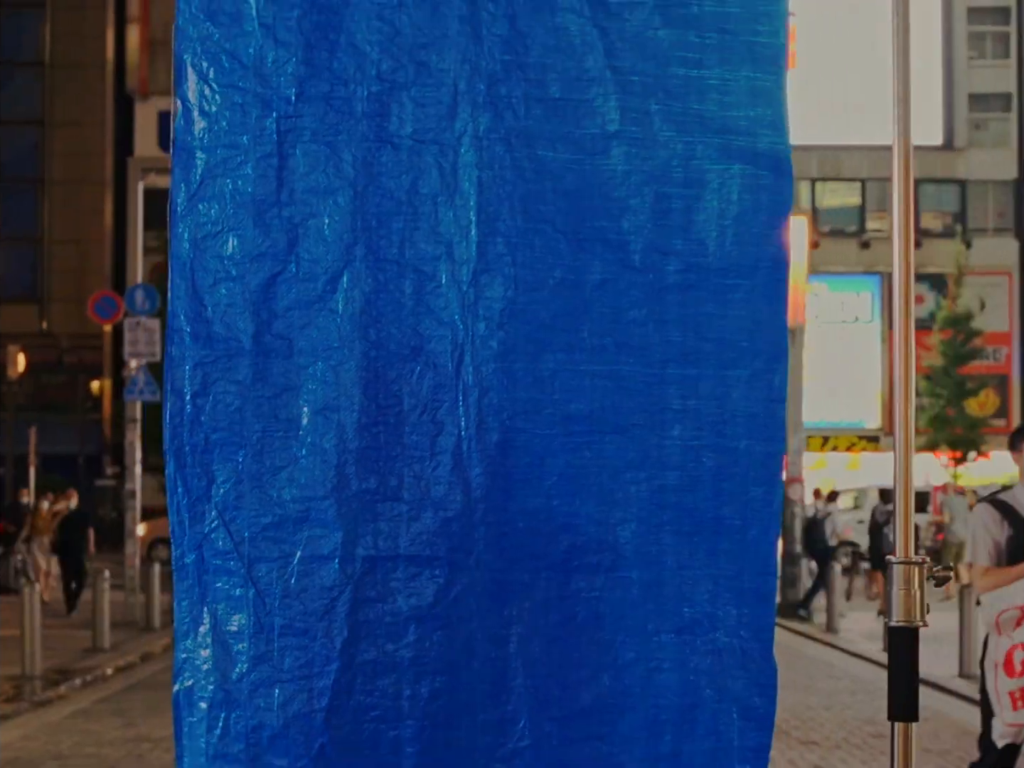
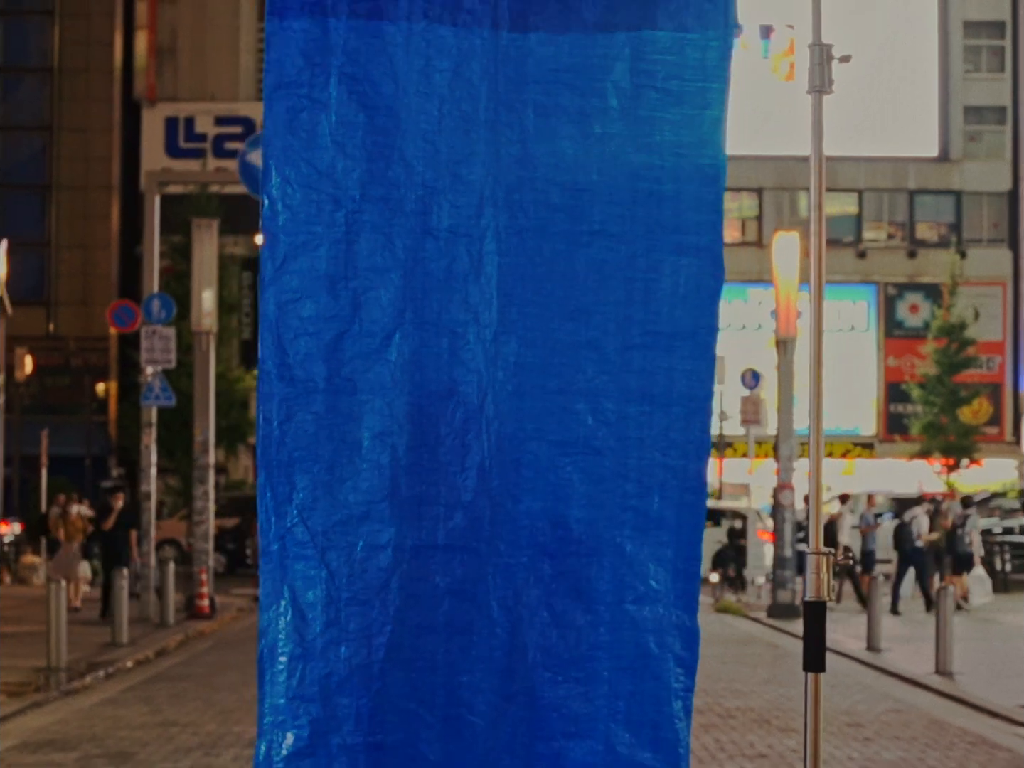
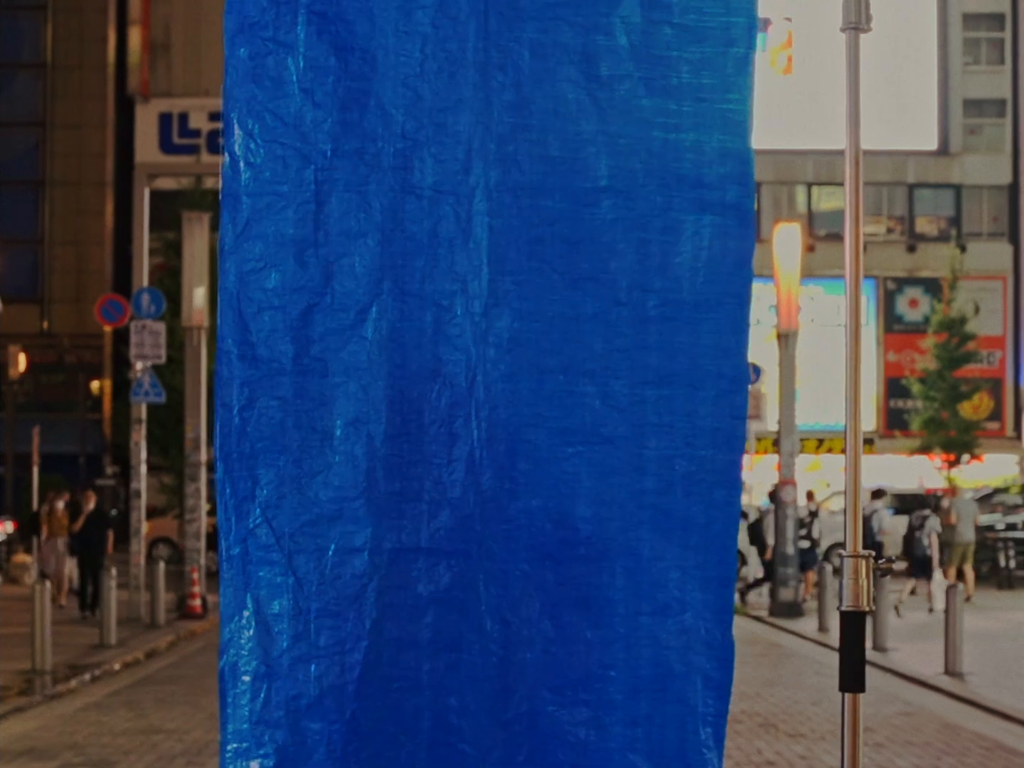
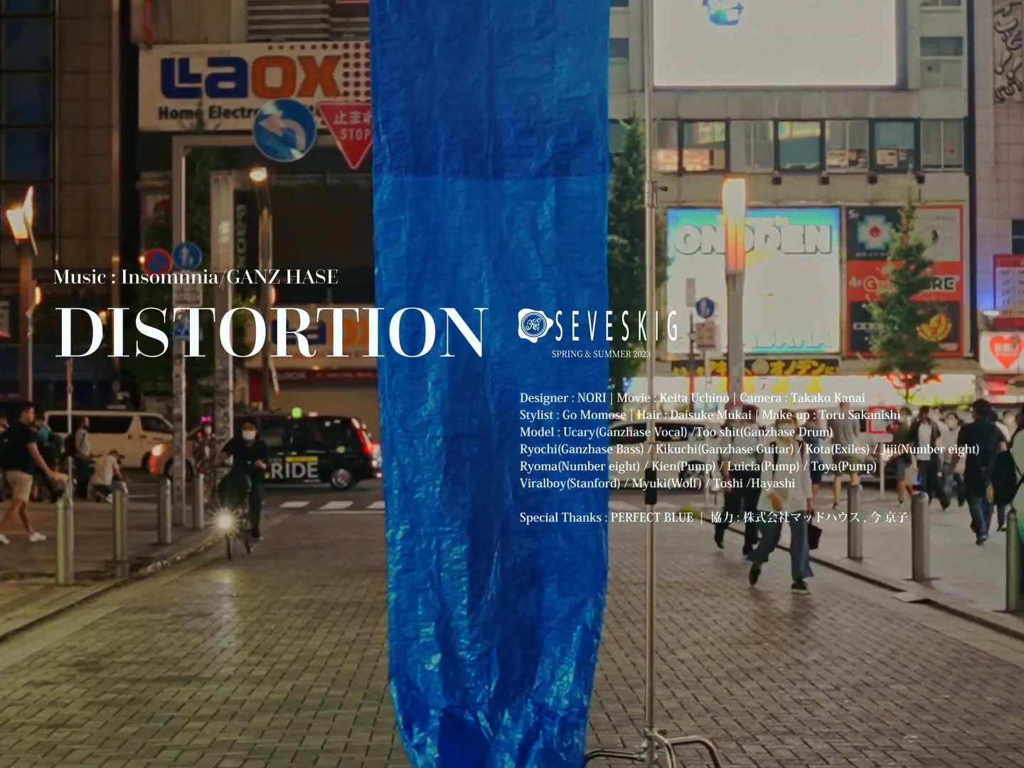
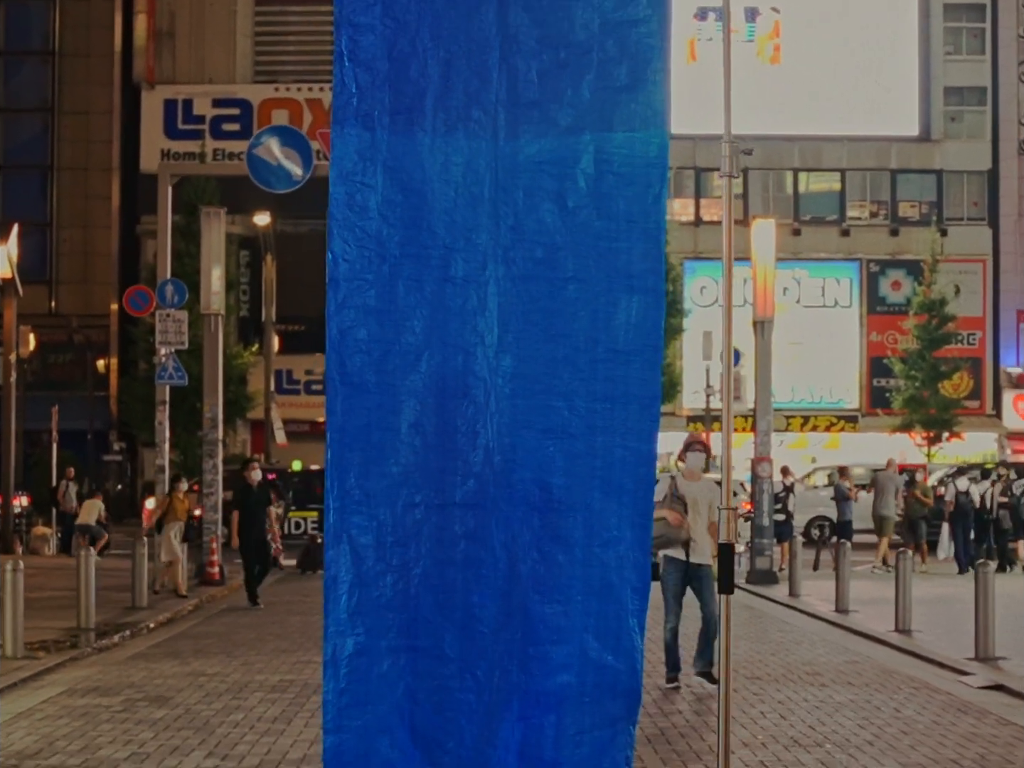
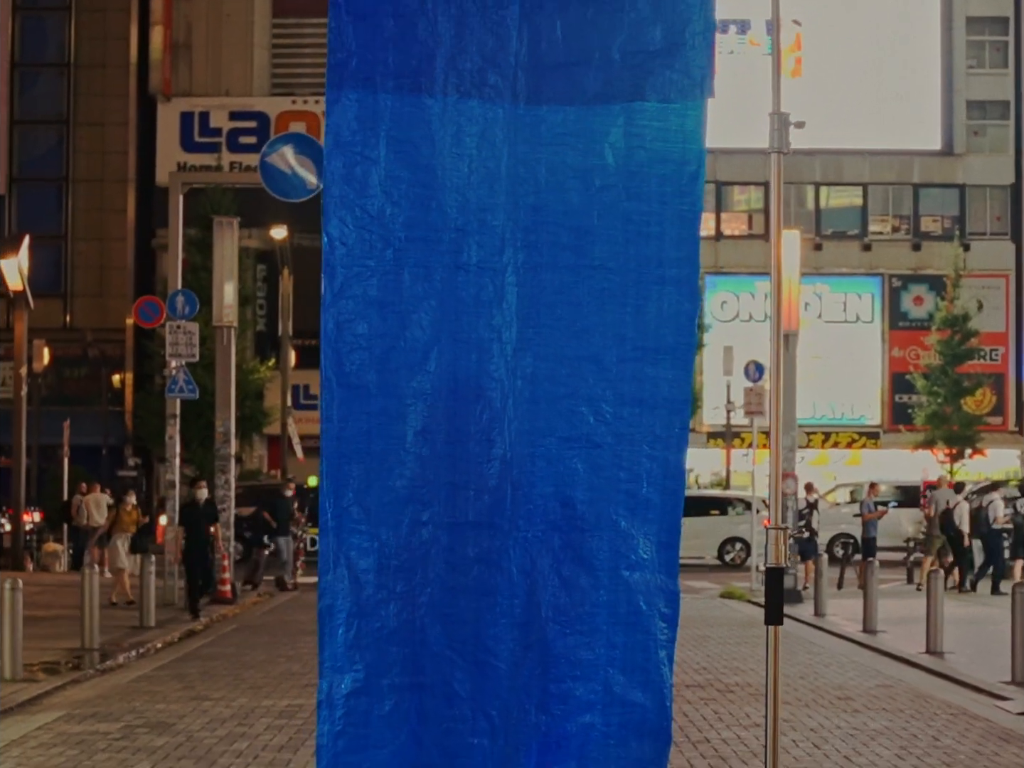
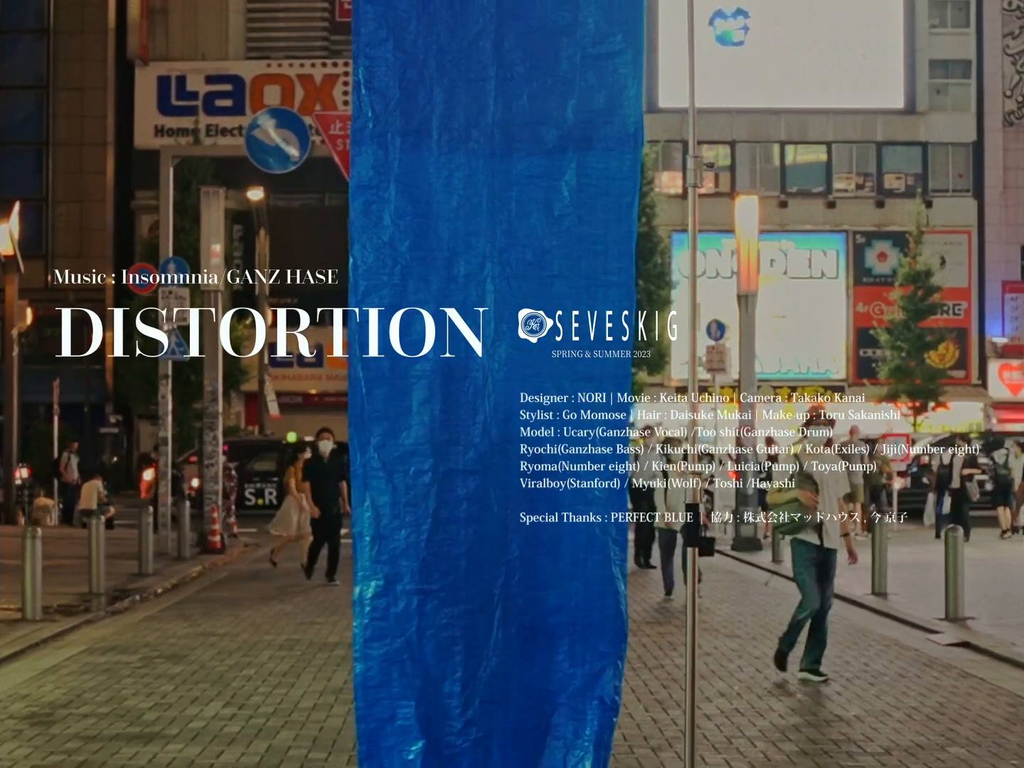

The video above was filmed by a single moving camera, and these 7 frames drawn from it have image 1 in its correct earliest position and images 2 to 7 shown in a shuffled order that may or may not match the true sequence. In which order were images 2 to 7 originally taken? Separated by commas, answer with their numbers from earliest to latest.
3, 2, 6, 5, 7, 4
